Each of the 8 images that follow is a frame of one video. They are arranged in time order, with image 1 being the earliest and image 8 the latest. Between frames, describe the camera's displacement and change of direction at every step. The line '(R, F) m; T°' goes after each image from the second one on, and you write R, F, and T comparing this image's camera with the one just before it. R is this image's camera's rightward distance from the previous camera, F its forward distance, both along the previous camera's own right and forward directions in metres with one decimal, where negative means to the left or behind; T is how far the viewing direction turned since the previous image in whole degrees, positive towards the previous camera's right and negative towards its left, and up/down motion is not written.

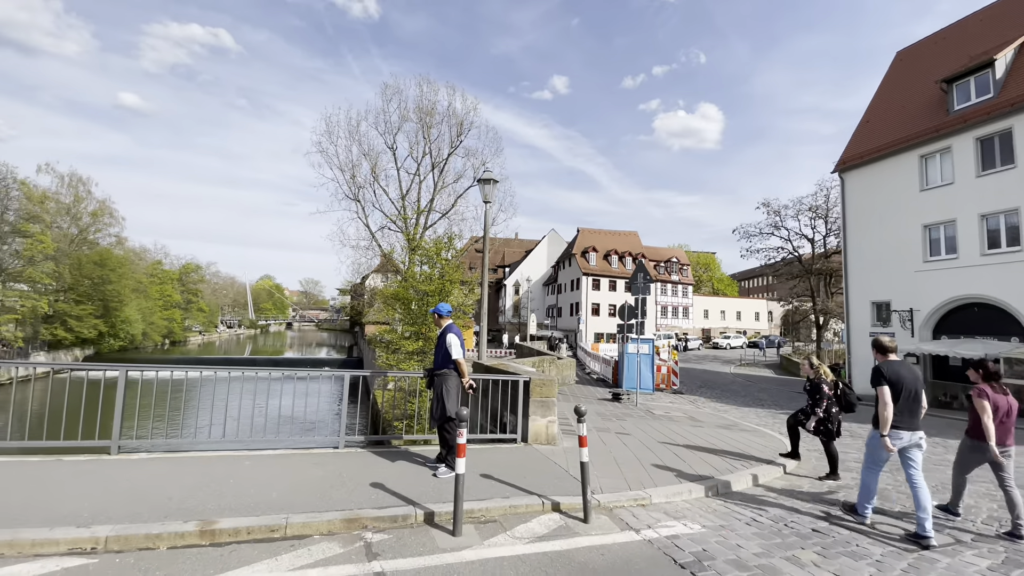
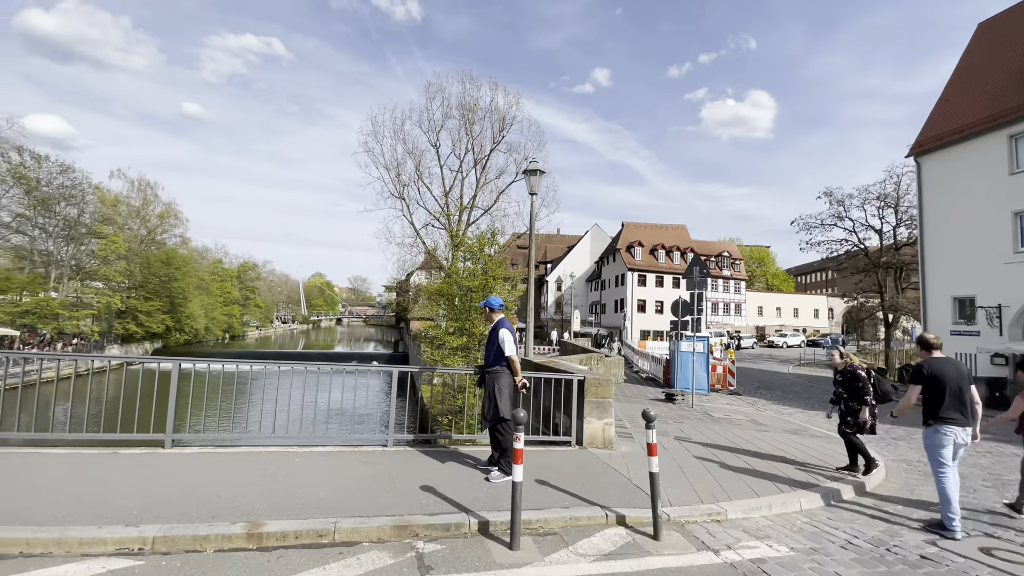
(-0.1, +0.3) m; -5°
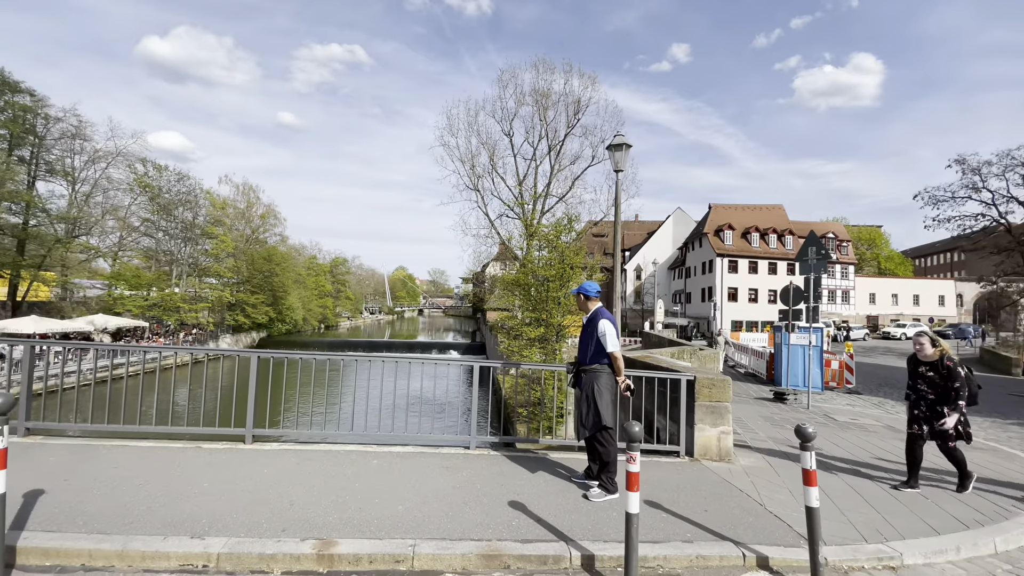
(-0.2, +0.6) m; -8°
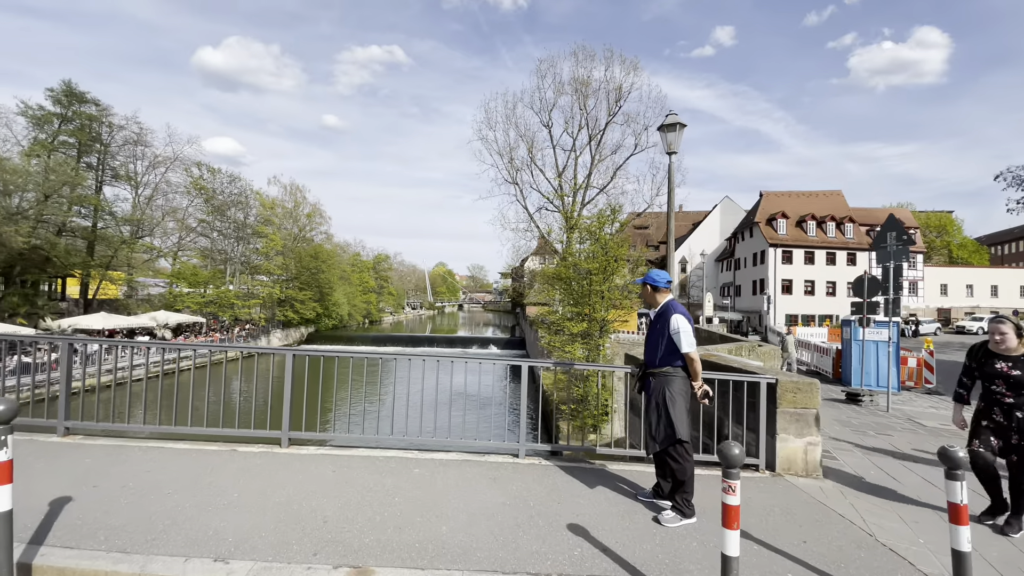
(-0.1, +0.4) m; -4°
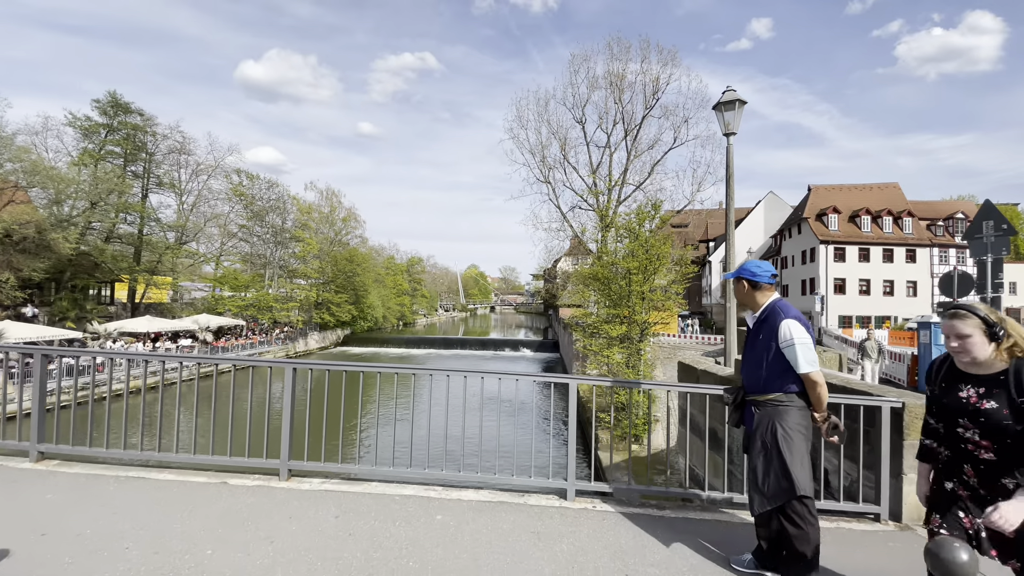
(-0.1, +0.8) m; -4°
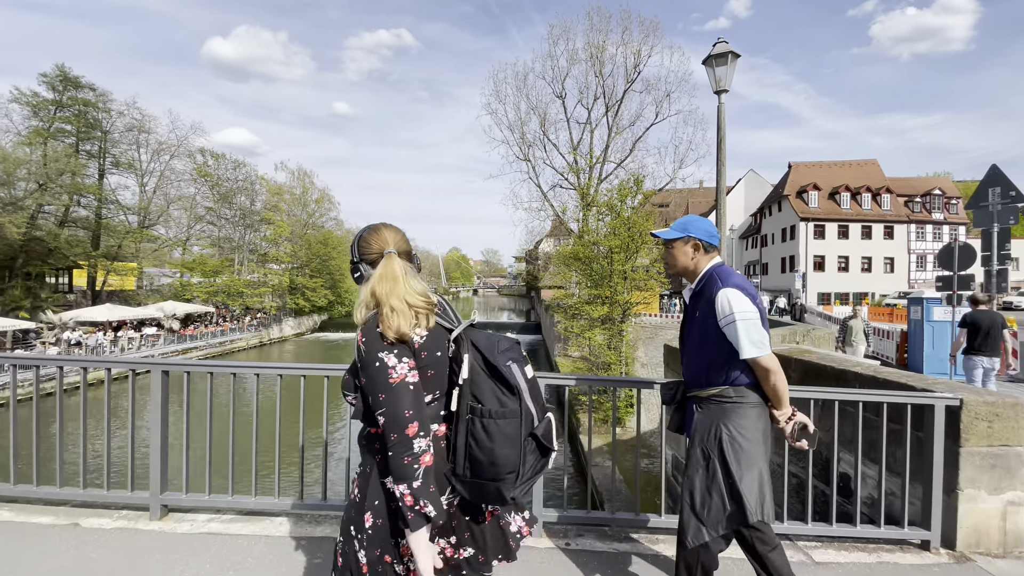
(+0.2, +0.8) m; +2°
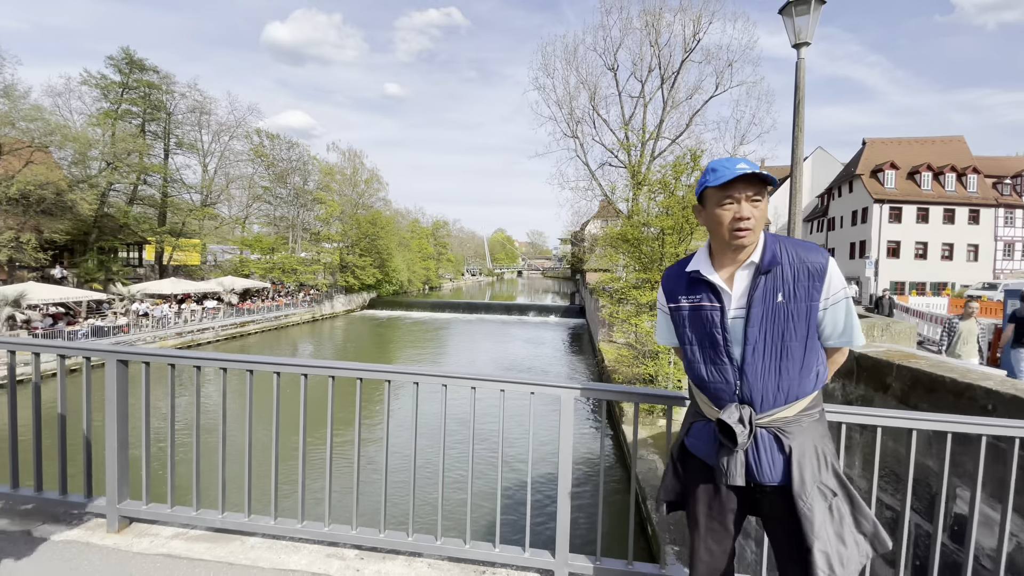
(0.0, +0.6) m; -5°
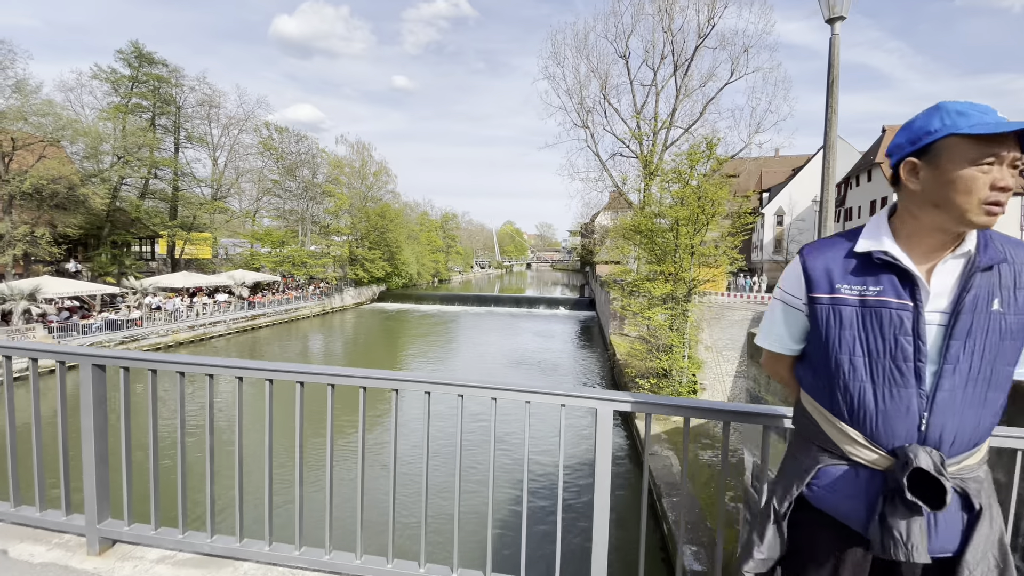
(-0.1, +0.3) m; -1°
